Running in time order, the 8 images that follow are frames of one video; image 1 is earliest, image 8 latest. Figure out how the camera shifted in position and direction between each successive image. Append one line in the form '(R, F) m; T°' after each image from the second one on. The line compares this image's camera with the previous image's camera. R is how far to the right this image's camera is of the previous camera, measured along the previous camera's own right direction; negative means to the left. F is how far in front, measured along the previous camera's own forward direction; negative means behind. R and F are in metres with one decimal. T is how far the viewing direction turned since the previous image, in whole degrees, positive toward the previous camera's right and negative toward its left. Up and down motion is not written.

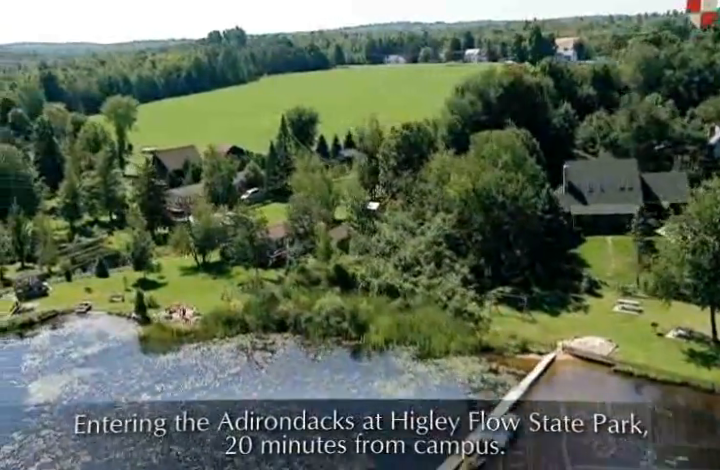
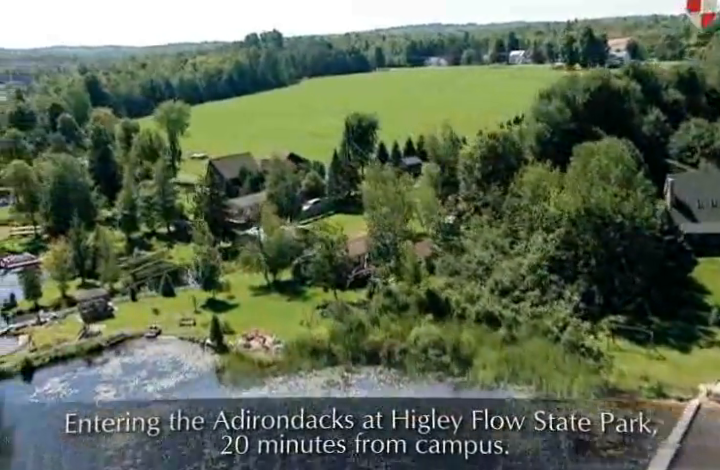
(-2.1, +2.3) m; -2°
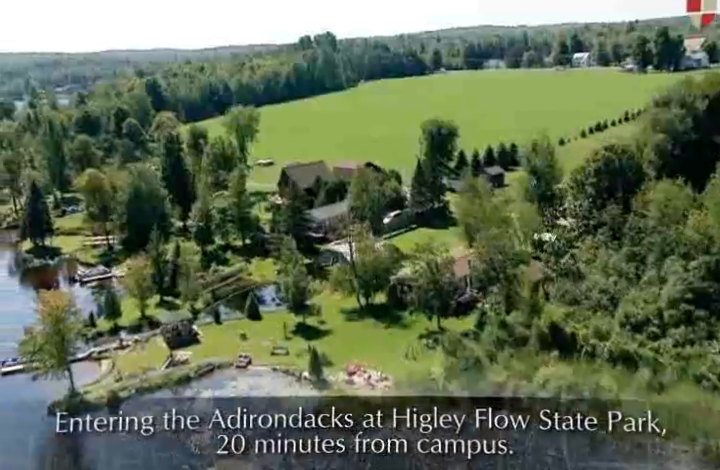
(-2.1, +2.5) m; -3°
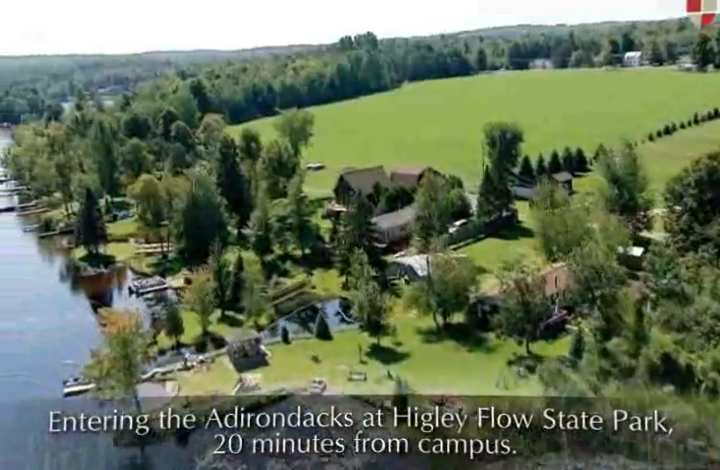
(-1.5, +2.0) m; -3°
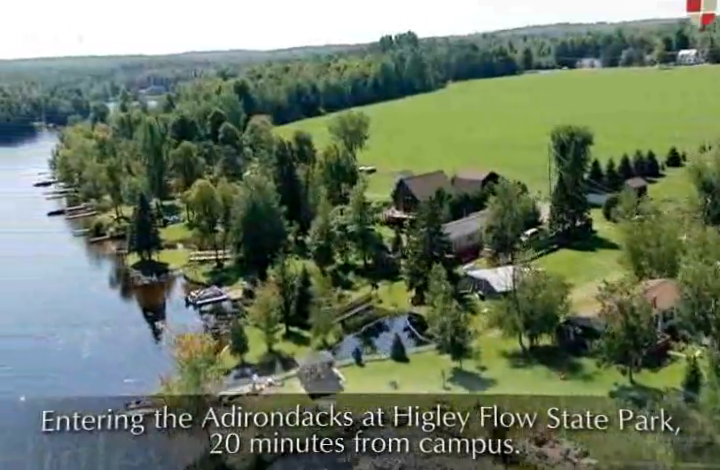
(-1.5, +2.1) m; -3°
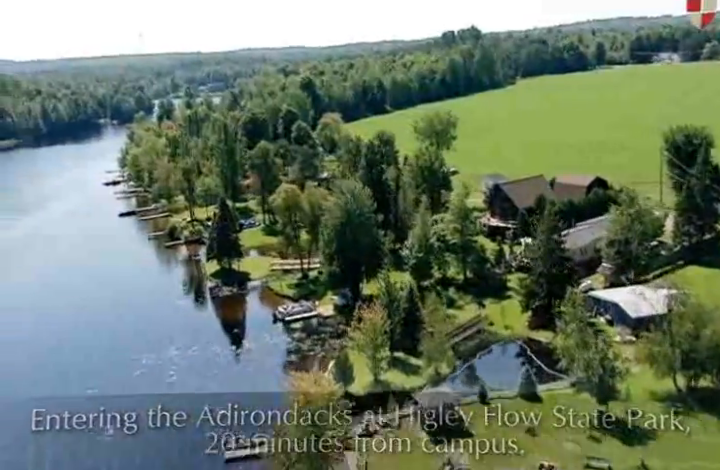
(-2.2, +3.3) m; -4°
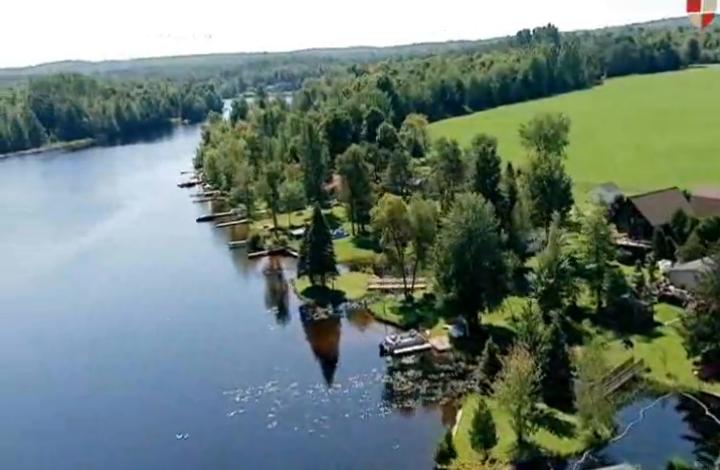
(-2.4, +4.5) m; -5°
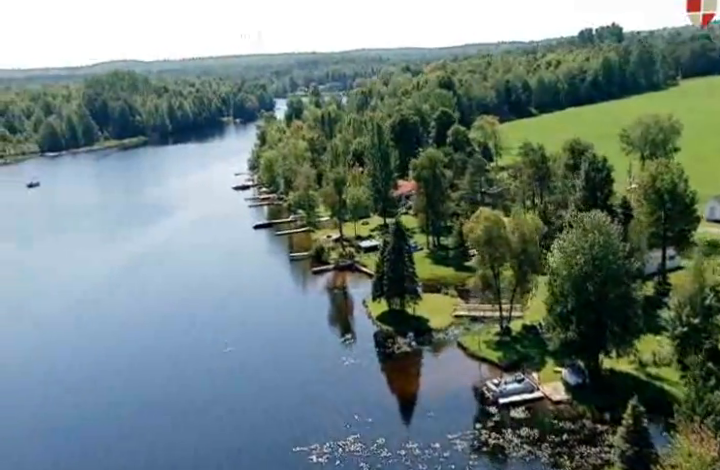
(-1.8, +5.1) m; -3°
